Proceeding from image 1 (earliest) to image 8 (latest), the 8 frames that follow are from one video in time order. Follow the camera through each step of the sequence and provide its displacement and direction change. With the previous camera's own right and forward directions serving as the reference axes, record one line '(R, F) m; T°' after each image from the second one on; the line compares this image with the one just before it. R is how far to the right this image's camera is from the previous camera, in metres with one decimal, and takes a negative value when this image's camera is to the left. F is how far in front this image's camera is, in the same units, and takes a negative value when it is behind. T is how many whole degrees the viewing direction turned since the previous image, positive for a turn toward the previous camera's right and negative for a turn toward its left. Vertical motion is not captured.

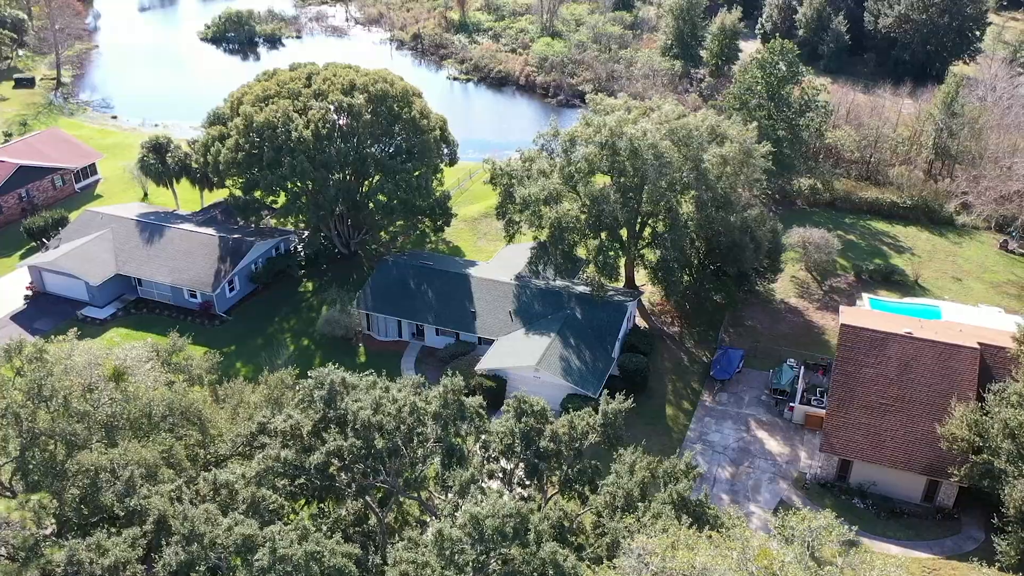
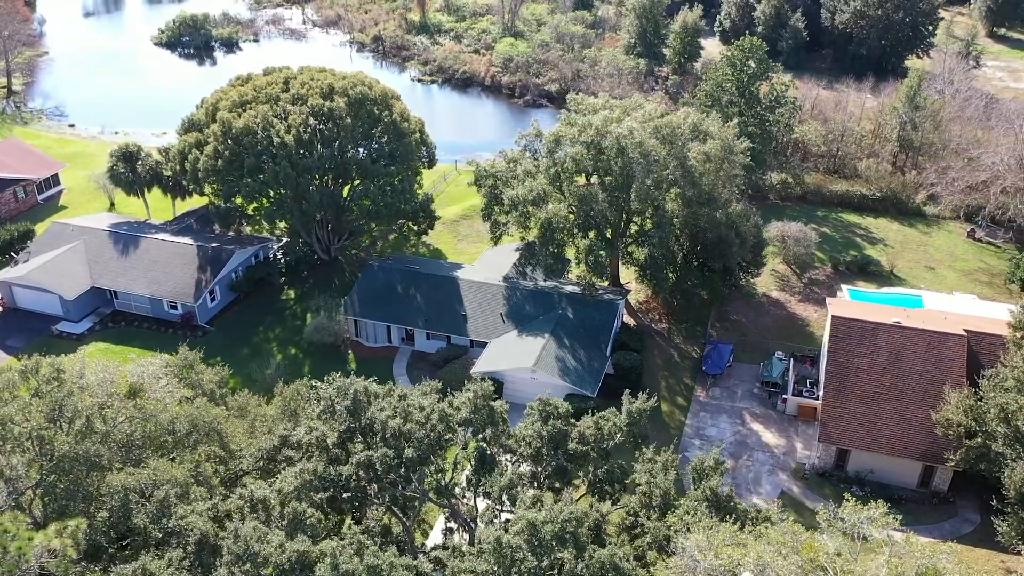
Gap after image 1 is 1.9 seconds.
(-1.5, +0.1) m; +3°
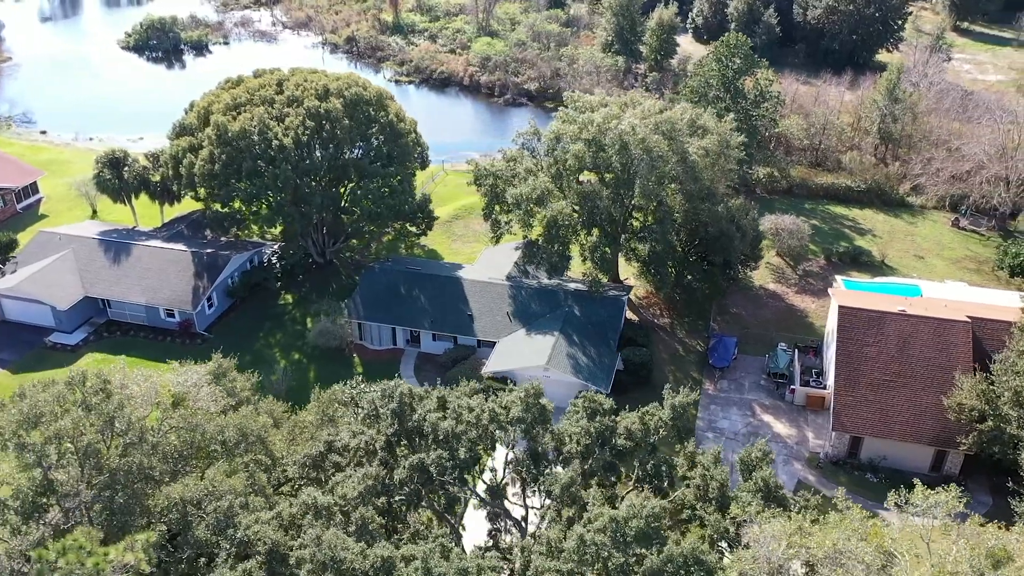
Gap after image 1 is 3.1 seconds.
(-1.7, +0.1) m; +3°
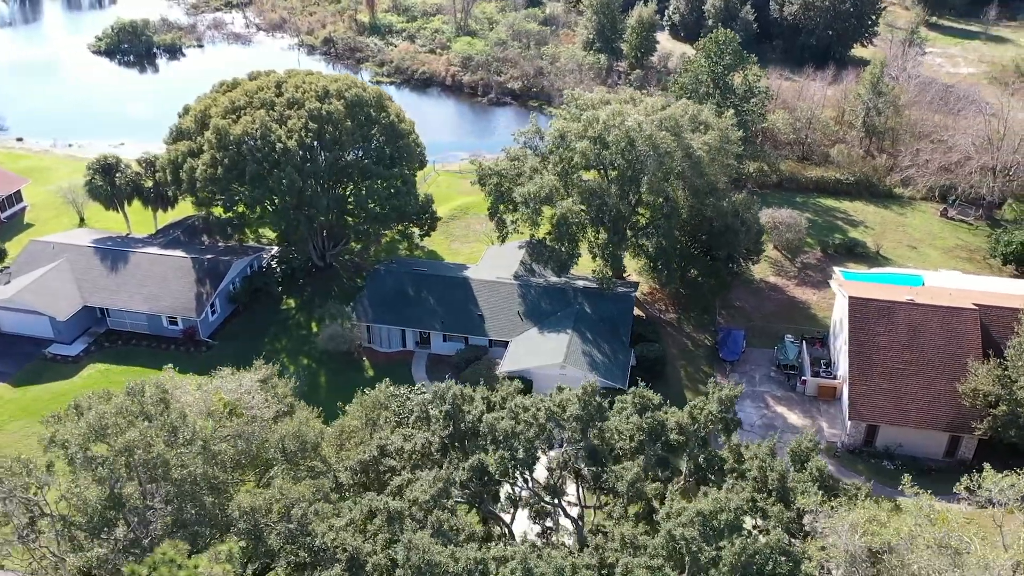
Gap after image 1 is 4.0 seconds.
(-1.7, +0.1) m; +2°
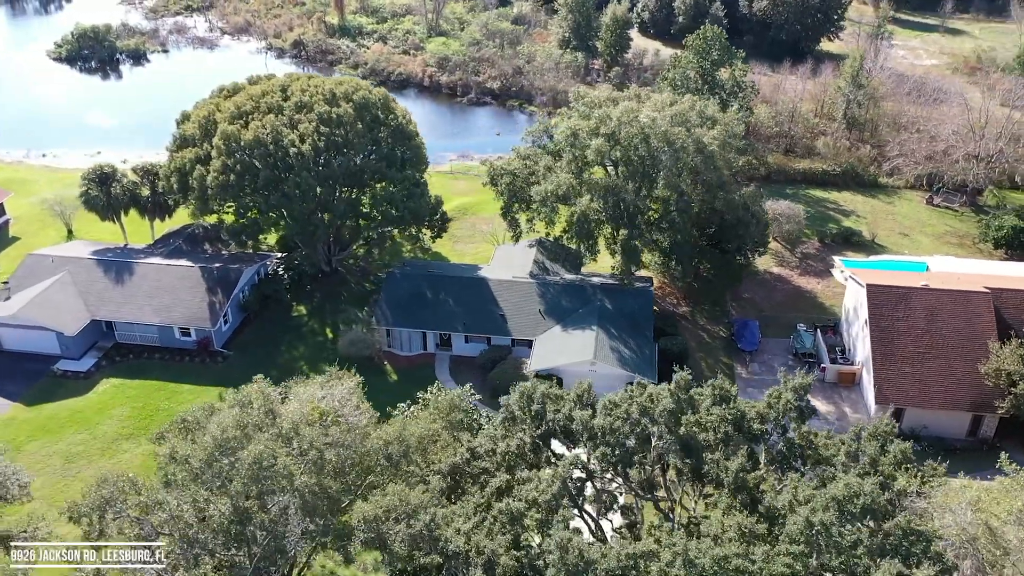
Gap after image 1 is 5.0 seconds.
(-2.8, 0.0) m; +3°
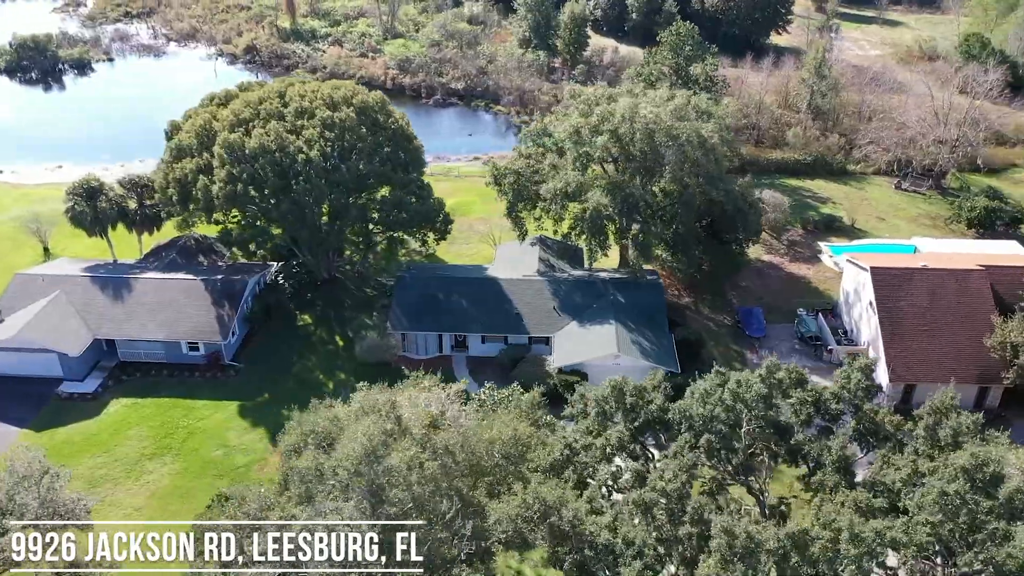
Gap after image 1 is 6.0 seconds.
(-3.2, 0.0) m; +5°
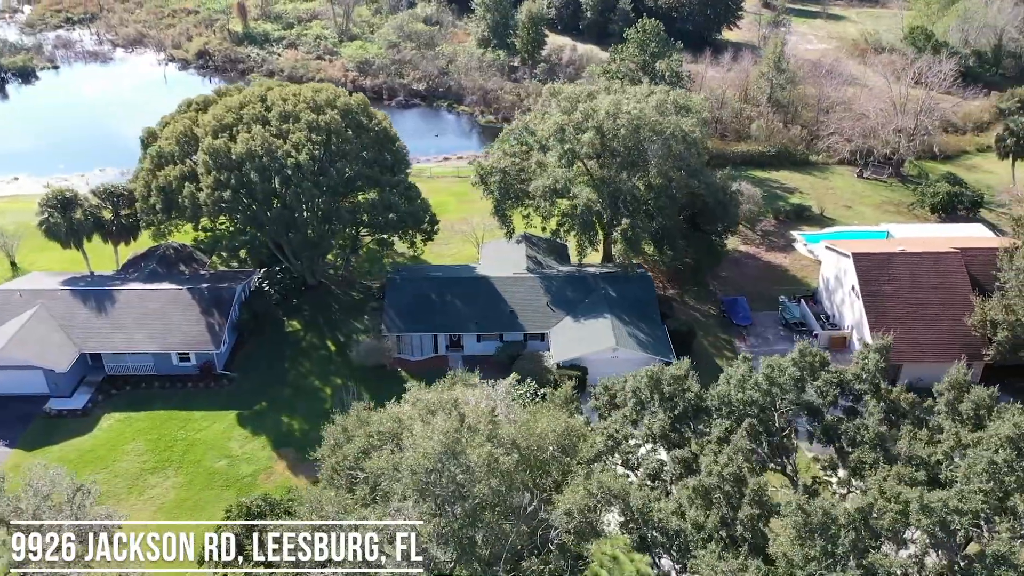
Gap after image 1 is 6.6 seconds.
(-2.0, -0.1) m; +4°
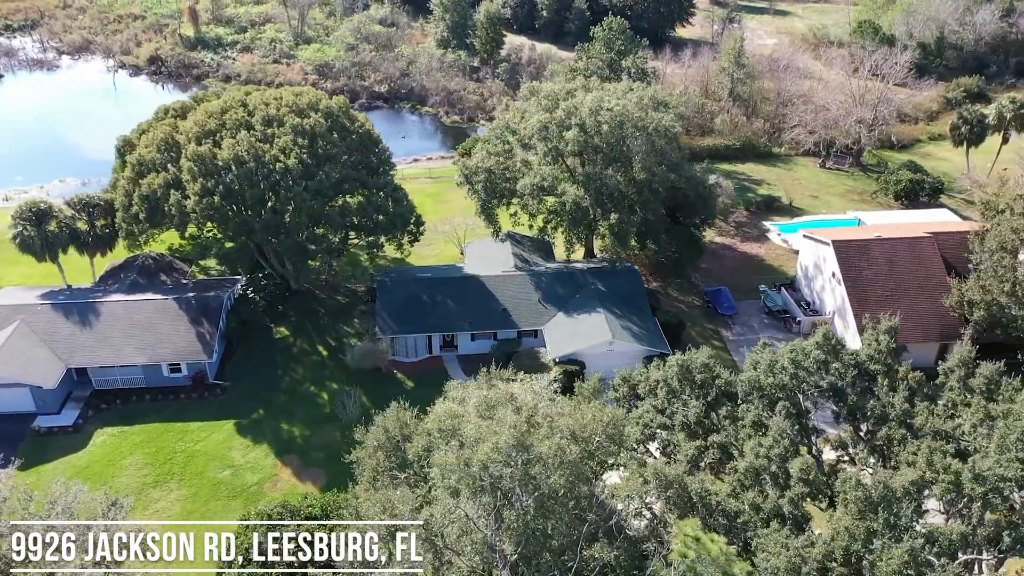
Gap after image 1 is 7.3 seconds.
(-1.9, -0.2) m; +4°
